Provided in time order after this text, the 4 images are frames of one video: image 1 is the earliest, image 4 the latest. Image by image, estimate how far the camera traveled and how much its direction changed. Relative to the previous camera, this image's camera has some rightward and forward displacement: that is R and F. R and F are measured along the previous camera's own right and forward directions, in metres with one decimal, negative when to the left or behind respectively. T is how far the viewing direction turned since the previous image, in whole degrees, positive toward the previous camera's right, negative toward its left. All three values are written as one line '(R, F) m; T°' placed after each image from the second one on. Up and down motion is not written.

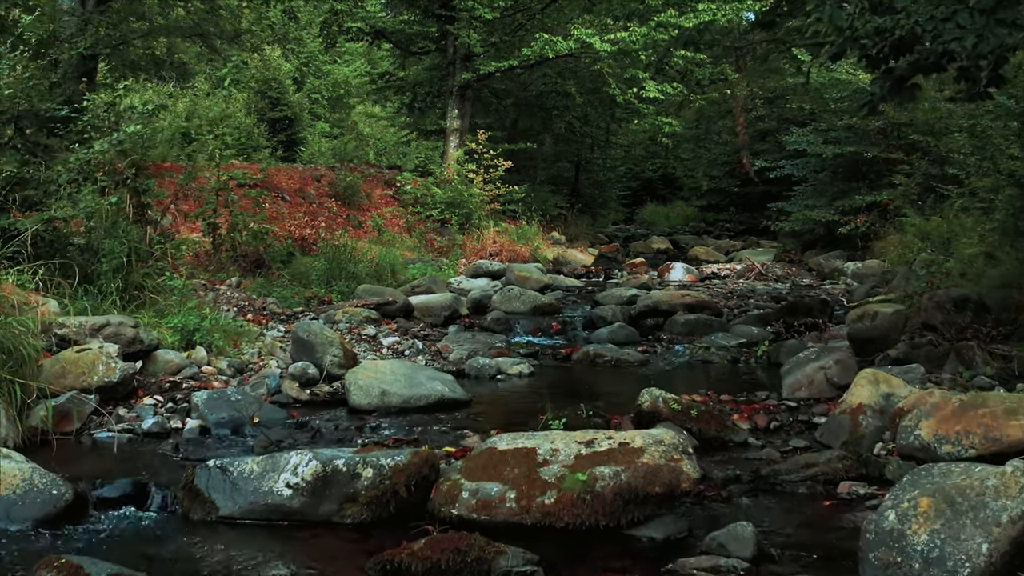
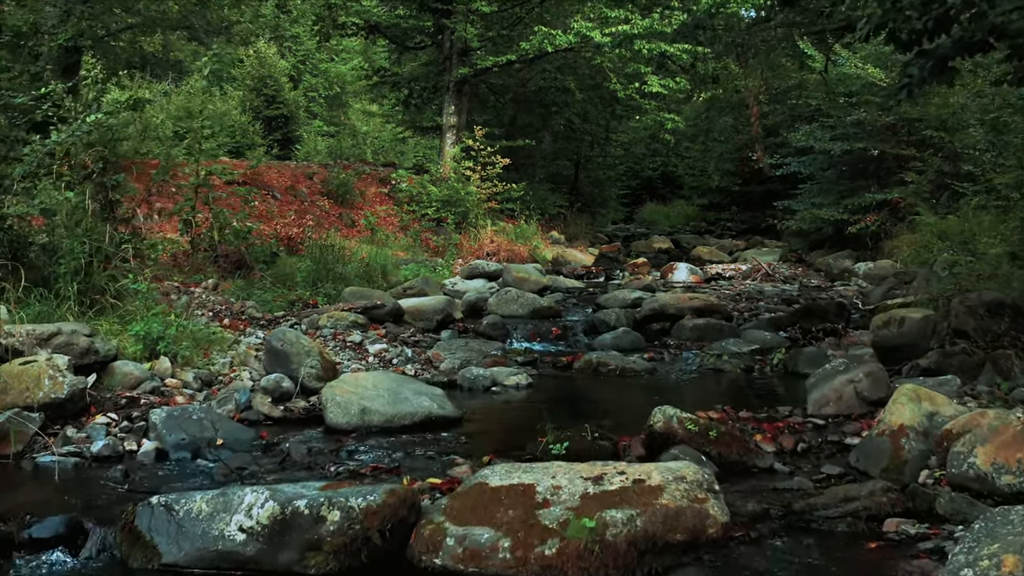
(0.0, +0.6) m; 0°
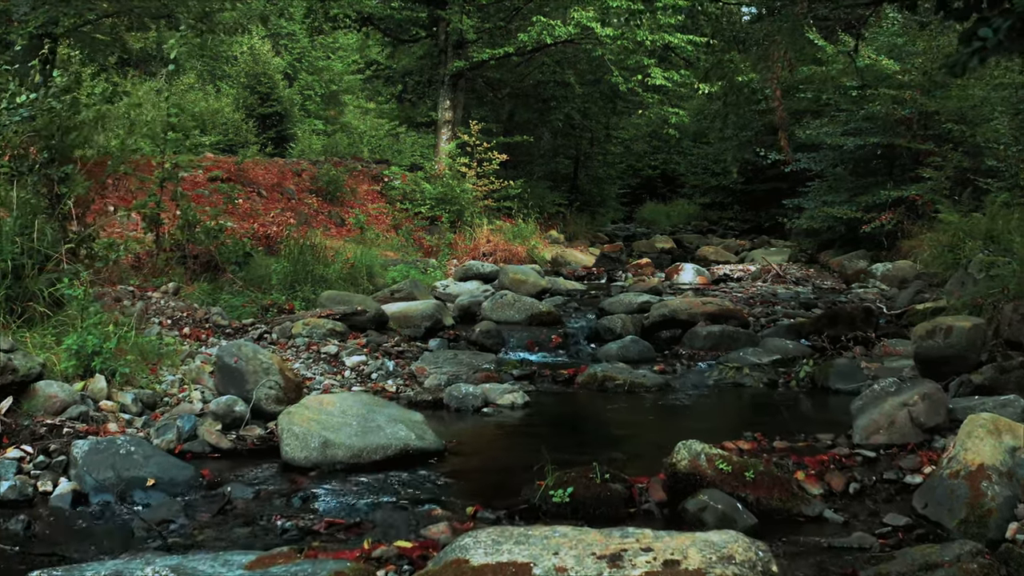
(0.0, +0.9) m; 0°
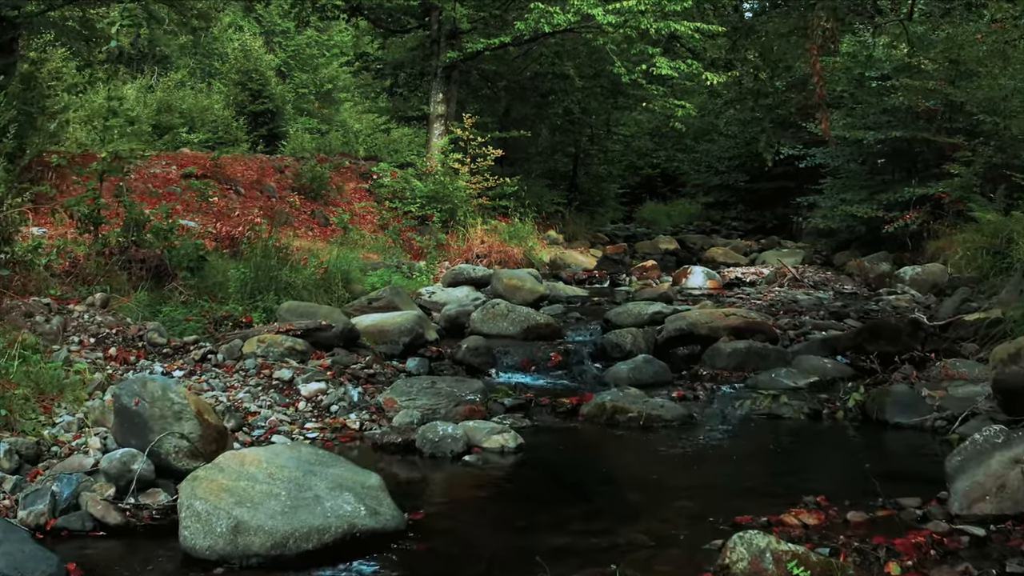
(+0.1, +1.2) m; 0°
